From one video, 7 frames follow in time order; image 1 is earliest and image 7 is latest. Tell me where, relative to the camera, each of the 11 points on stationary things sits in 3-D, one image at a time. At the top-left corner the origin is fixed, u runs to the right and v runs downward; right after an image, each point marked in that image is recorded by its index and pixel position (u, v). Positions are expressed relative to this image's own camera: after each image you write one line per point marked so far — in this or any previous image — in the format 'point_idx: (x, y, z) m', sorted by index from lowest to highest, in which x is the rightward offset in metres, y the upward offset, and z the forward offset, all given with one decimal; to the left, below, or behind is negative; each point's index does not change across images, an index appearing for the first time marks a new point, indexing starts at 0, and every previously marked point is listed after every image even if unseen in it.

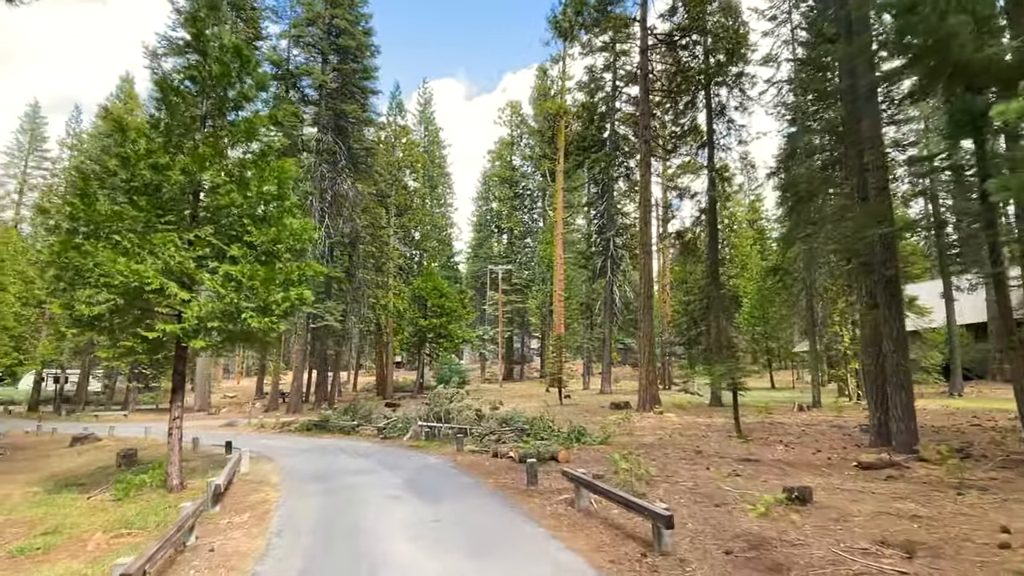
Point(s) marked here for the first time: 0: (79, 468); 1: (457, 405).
0: (-7.4, -3.1, +11.2) m
1: (-1.1, -2.4, +13.2) m
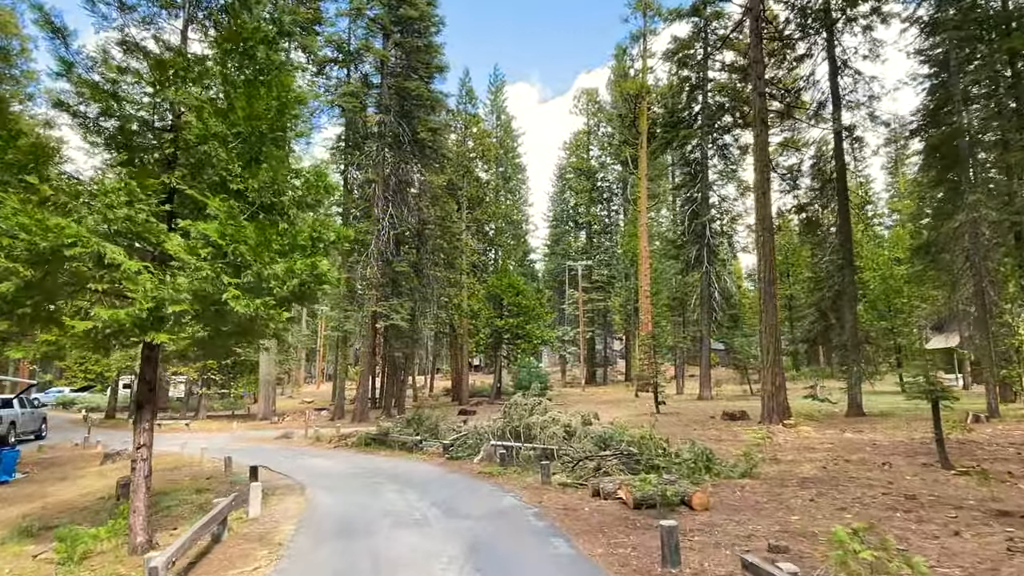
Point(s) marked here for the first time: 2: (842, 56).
0: (-6.0, -2.9, +9.1) m
1: (+0.5, -2.1, +10.3) m
2: (+10.0, +7.1, +19.6) m
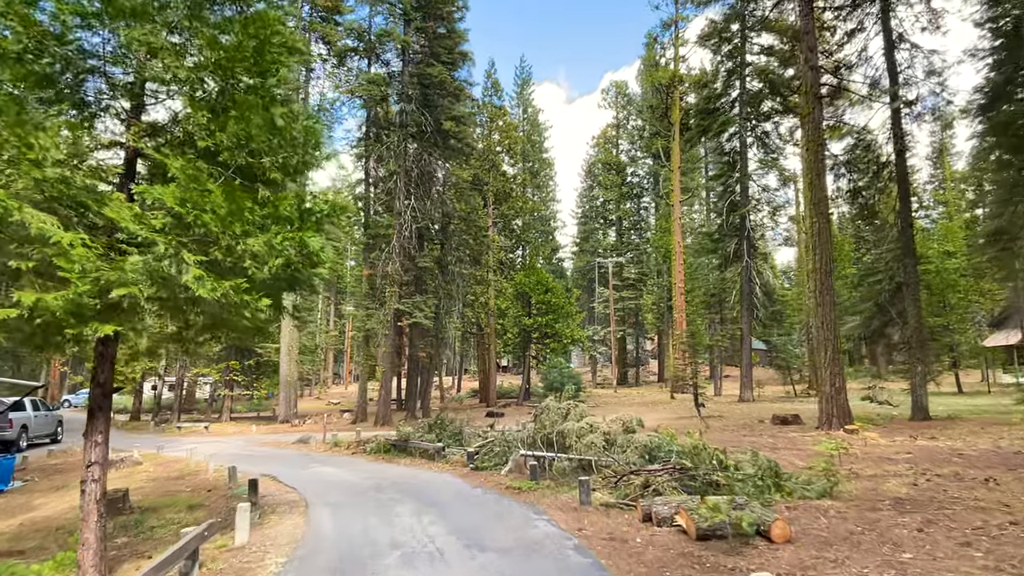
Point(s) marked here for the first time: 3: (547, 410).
0: (-5.6, -2.8, +8.2) m
1: (+0.9, -1.9, +9.2) m
2: (+10.8, +7.3, +18.0) m
3: (+0.5, -1.8, +9.7) m
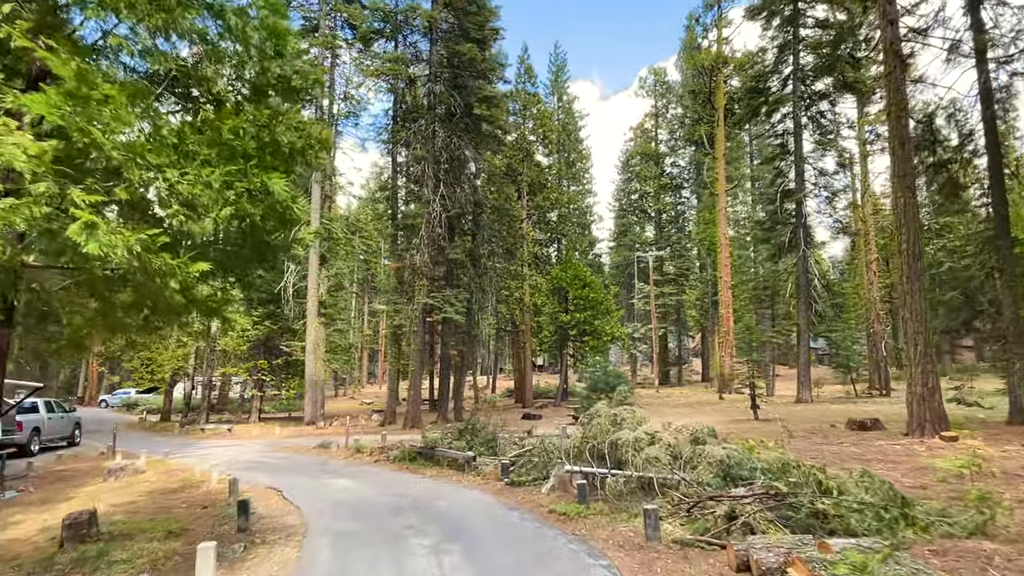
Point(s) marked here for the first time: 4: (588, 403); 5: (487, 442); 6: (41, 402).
0: (-5.2, -2.7, +7.0) m
1: (+1.4, -1.7, +7.6) m
2: (+11.7, +7.6, +16.0) m
3: (+1.1, -1.6, +8.2) m
4: (+1.6, -2.3, +13.2) m
5: (-0.4, -2.6, +11.0) m
6: (-11.7, -2.8, +16.1) m
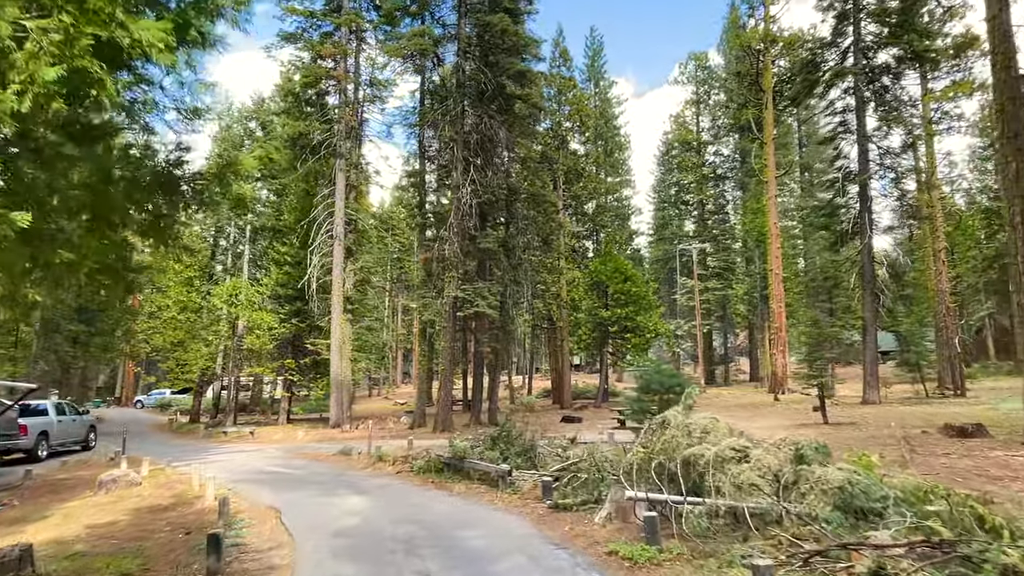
0: (-4.8, -2.5, +5.7) m
1: (+1.8, -1.5, +6.0) m
2: (+12.4, +7.9, +13.7) m
3: (+1.5, -1.4, +6.6) m
4: (+2.3, -2.1, +11.5) m
5: (+0.2, -2.4, +9.5) m
6: (-10.8, -2.7, +15.2) m
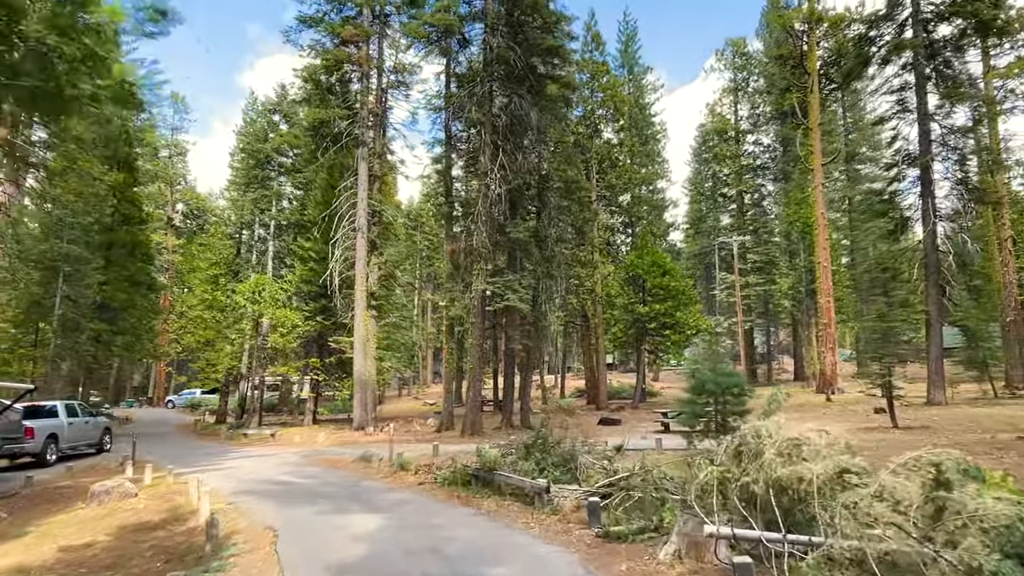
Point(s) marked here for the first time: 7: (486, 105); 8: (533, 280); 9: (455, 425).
0: (-4.5, -2.4, +4.7) m
1: (+2.1, -1.3, +4.6) m
2: (+13.0, +8.2, +11.9) m
3: (+1.8, -1.2, +5.3) m
4: (+2.8, -1.9, +10.1) m
5: (+0.6, -2.2, +8.2) m
6: (-10.1, -2.6, +14.5) m
7: (-0.7, +5.0, +17.7) m
8: (+0.6, +0.2, +18.3) m
9: (-1.7, -4.0, +19.1) m
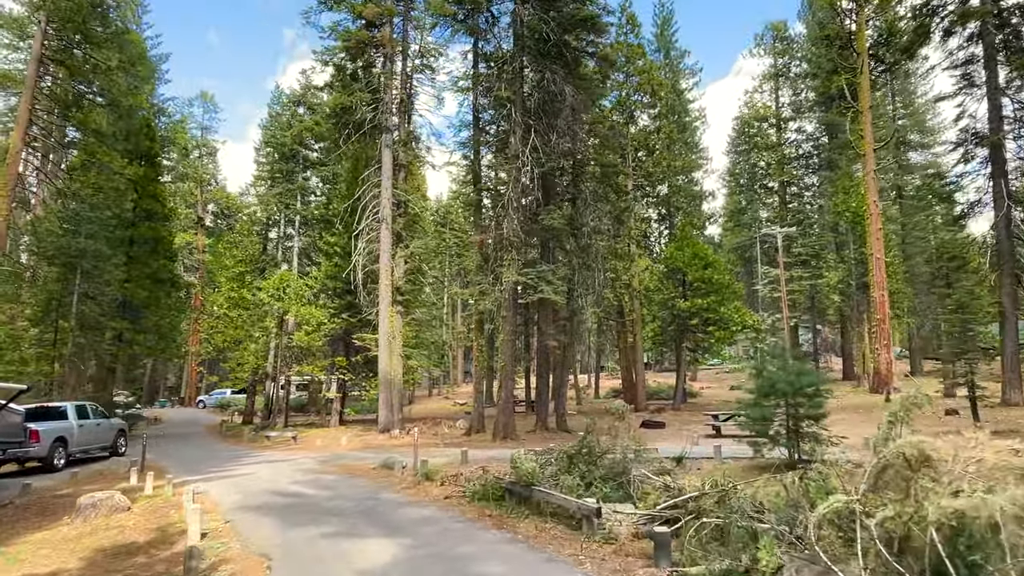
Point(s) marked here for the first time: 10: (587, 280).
0: (-4.2, -2.2, +3.7) m
1: (+2.4, -1.1, +3.3) m
2: (+13.5, +8.5, +10.1) m
3: (+2.1, -1.0, +4.0) m
4: (+3.4, -1.7, +8.8) m
5: (+1.1, -2.0, +7.0) m
6: (-9.3, -2.5, +13.7) m
7: (+0.1, +5.2, +16.5) m
8: (+1.5, +0.4, +17.0) m
9: (-0.7, -3.8, +17.9) m
10: (+2.1, +0.2, +17.9) m
